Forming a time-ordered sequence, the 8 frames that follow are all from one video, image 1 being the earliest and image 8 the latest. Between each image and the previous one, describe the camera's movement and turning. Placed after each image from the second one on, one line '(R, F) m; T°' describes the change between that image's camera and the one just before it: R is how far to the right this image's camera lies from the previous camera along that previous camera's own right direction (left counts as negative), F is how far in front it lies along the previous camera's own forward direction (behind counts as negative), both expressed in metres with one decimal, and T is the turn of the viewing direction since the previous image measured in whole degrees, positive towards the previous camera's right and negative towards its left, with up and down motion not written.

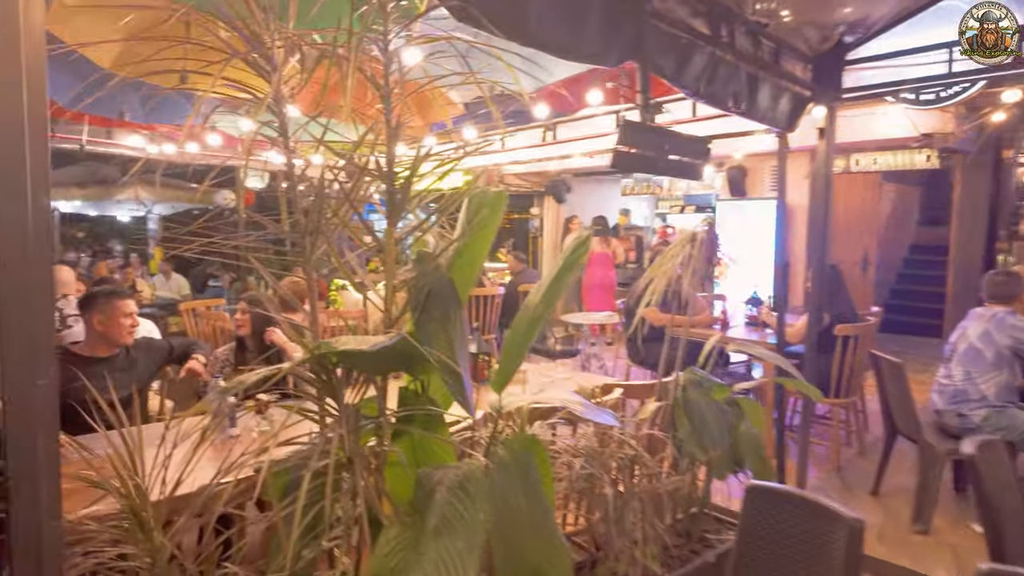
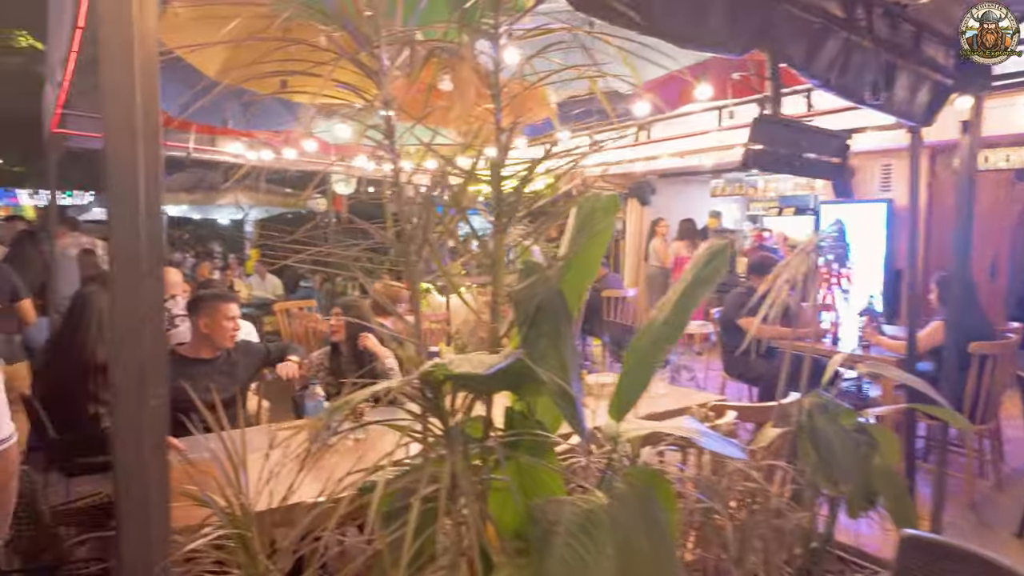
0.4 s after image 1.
(-0.1, +0.1) m; -7°
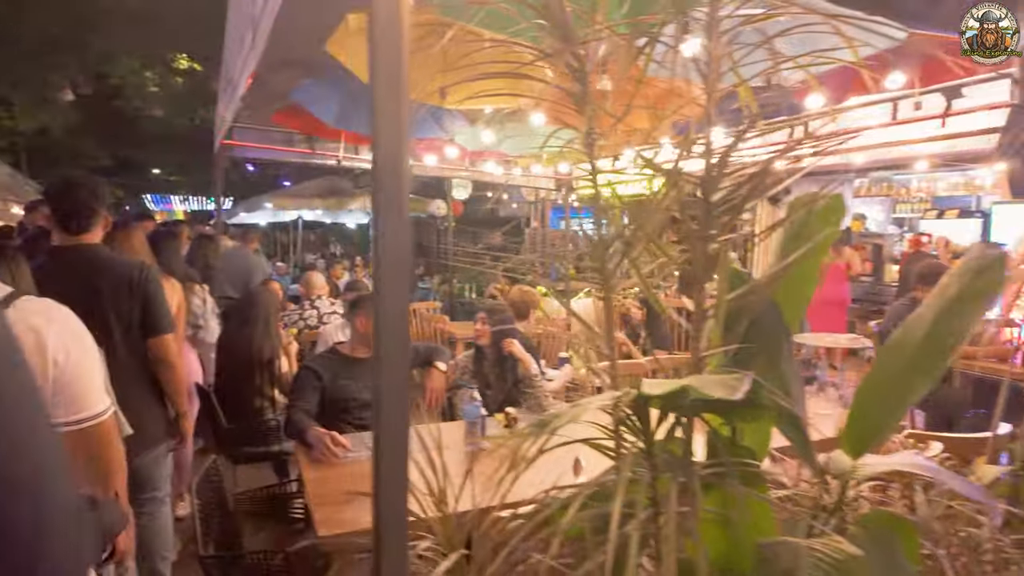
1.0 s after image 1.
(-0.2, +0.1) m; -10°
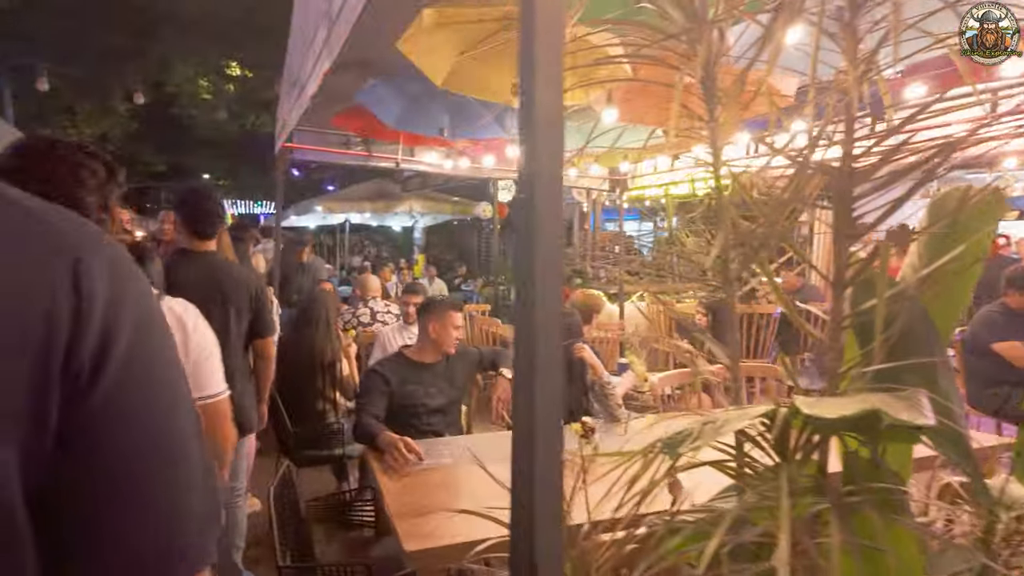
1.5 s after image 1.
(-0.2, +0.1) m; -4°
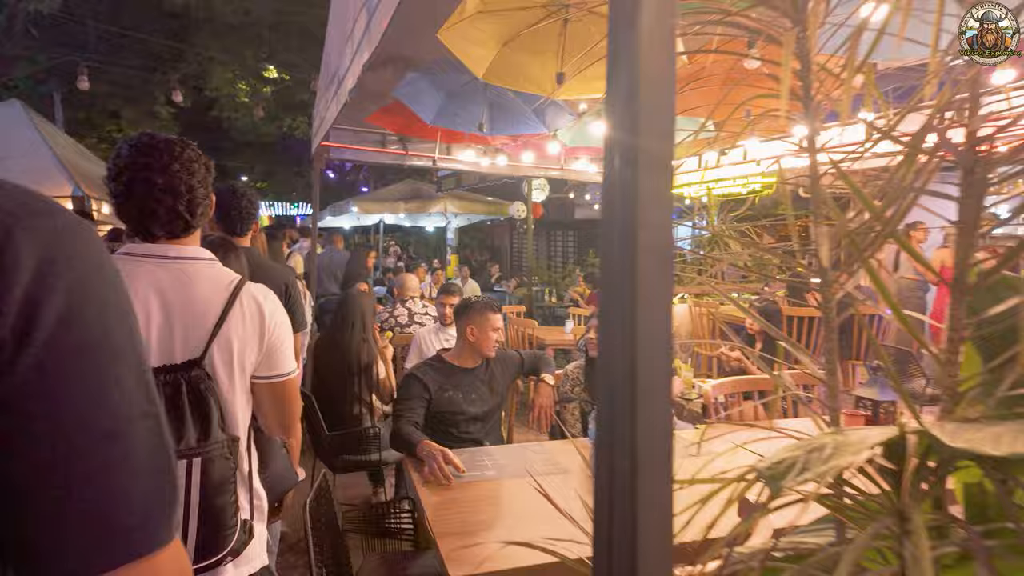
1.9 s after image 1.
(-0.1, +0.1) m; -3°
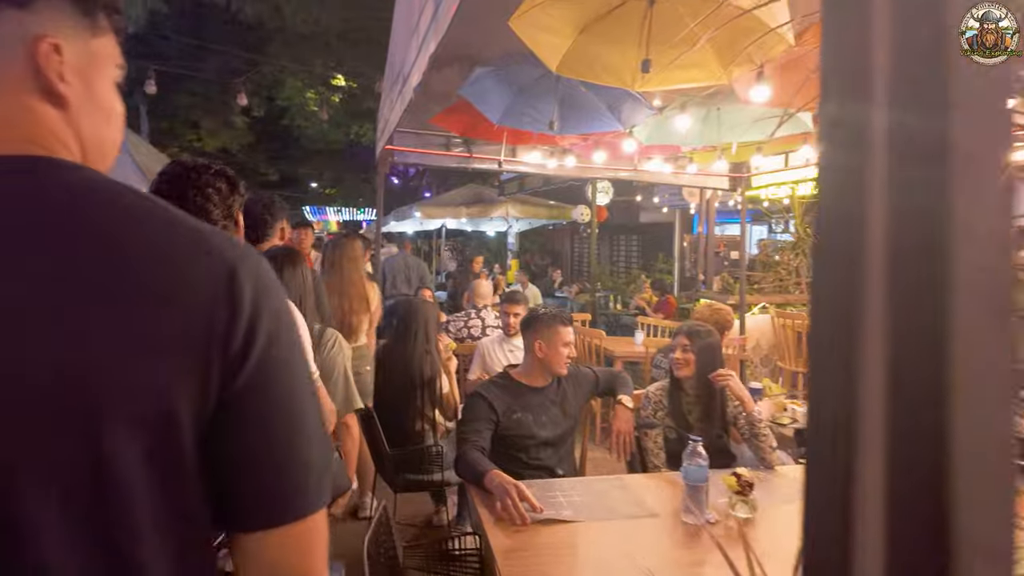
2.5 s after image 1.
(-0.1, +0.2) m; -6°
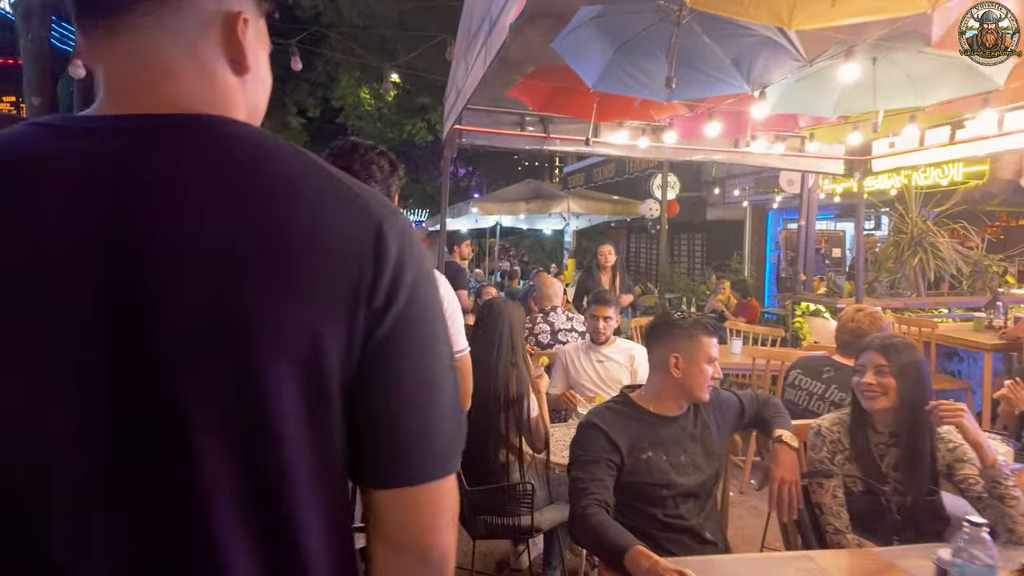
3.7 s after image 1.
(-0.2, +0.6) m; -4°
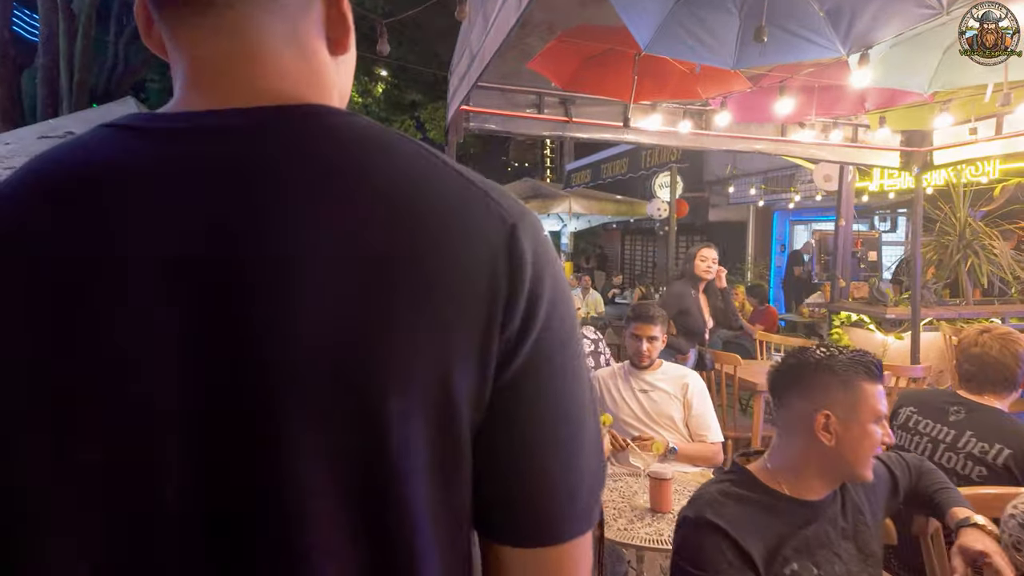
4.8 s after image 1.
(-0.2, +0.6) m; +1°
